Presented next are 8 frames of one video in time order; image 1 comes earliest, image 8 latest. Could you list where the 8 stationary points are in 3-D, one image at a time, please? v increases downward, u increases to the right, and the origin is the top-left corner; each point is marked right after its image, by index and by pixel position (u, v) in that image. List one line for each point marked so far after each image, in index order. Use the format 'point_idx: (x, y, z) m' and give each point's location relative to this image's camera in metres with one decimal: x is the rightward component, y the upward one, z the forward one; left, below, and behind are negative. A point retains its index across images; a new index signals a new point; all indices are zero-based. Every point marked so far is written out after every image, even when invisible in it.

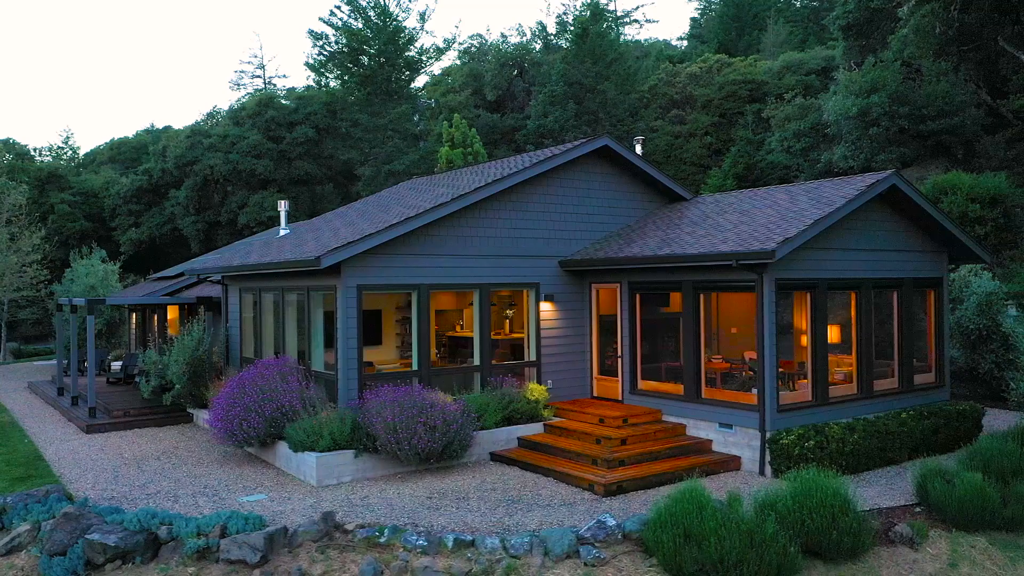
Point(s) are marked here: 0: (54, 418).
0: (-8.5, -2.4, +15.2) m
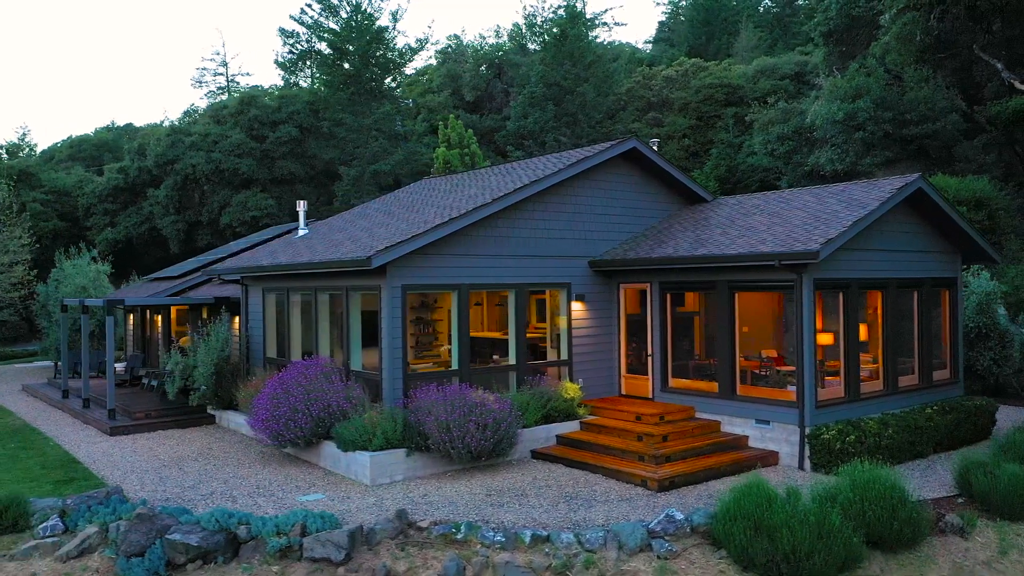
0: (-8.1, -2.4, +14.9) m
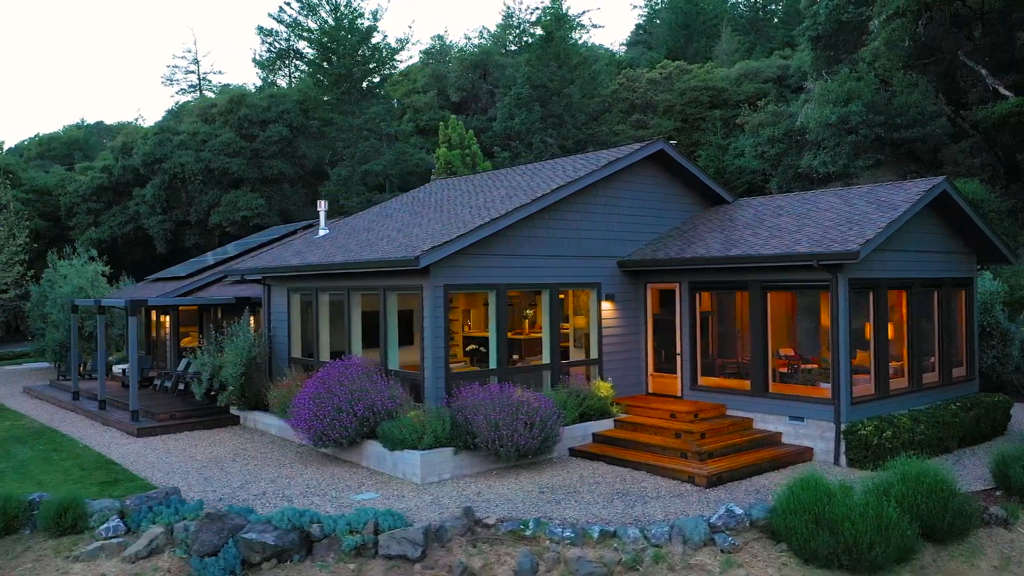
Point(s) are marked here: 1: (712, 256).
0: (-7.7, -2.4, +14.7) m
1: (+2.9, +0.5, +12.0) m
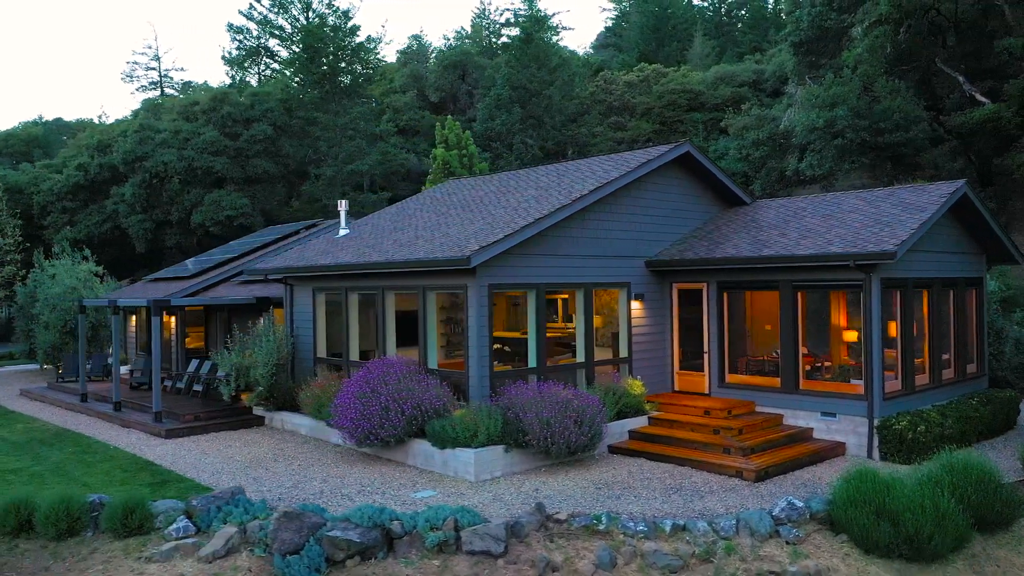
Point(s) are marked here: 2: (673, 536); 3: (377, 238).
0: (-7.3, -2.4, +14.5) m
1: (+3.5, +0.5, +12.3) m
2: (+1.6, -2.5, +8.1) m
3: (-2.3, +0.9, +13.8) m
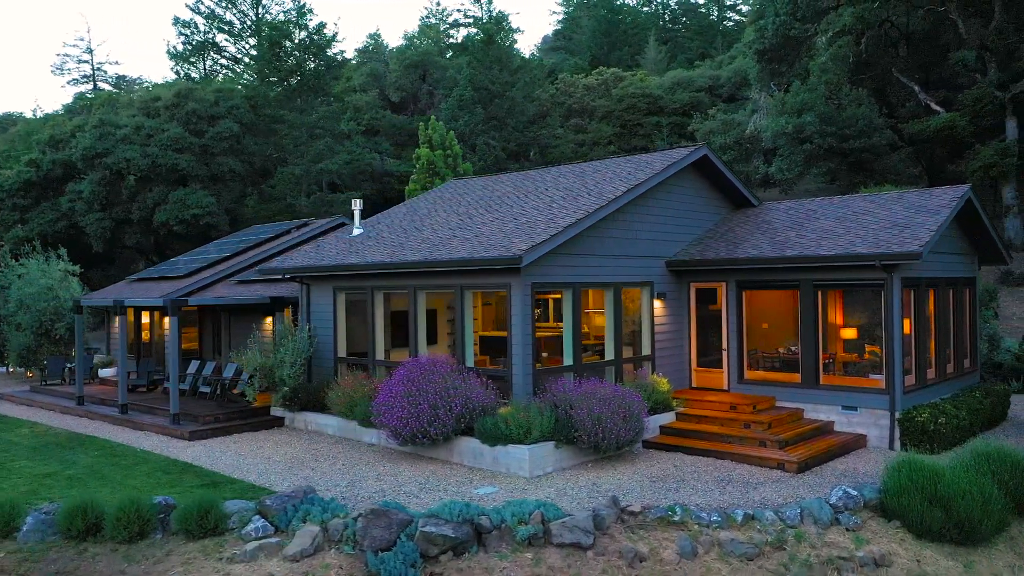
0: (-7.0, -2.4, +14.1) m
1: (+3.9, +0.5, +12.7) m
2: (+2.4, -2.4, +8.4) m
3: (-1.9, +0.9, +13.8) m
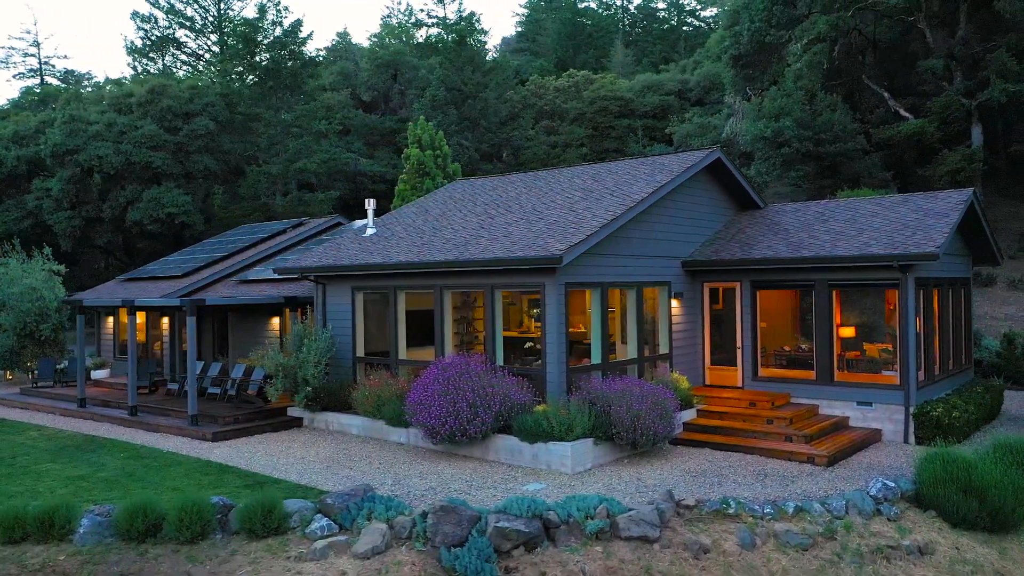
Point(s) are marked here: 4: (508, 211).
0: (-6.7, -2.4, +13.9) m
1: (+4.3, +0.5, +13.1) m
2: (+3.0, -2.4, +8.7) m
3: (-1.6, +0.9, +13.9) m
4: (-0.1, +1.3, +13.8) m
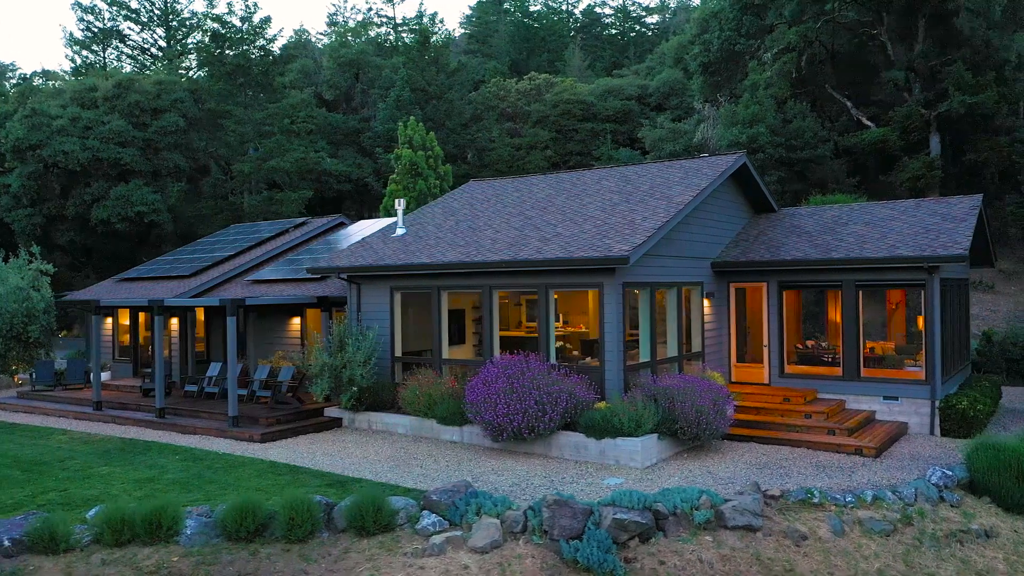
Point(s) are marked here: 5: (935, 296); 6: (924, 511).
0: (-6.0, -2.4, +13.5) m
1: (+5.0, +0.5, +13.6) m
2: (+4.0, -2.4, +9.2) m
3: (-1.0, +0.9, +14.0) m
4: (+0.6, +1.3, +14.0) m
5: (+6.6, -0.1, +12.8) m
6: (+4.6, -2.5, +9.2) m
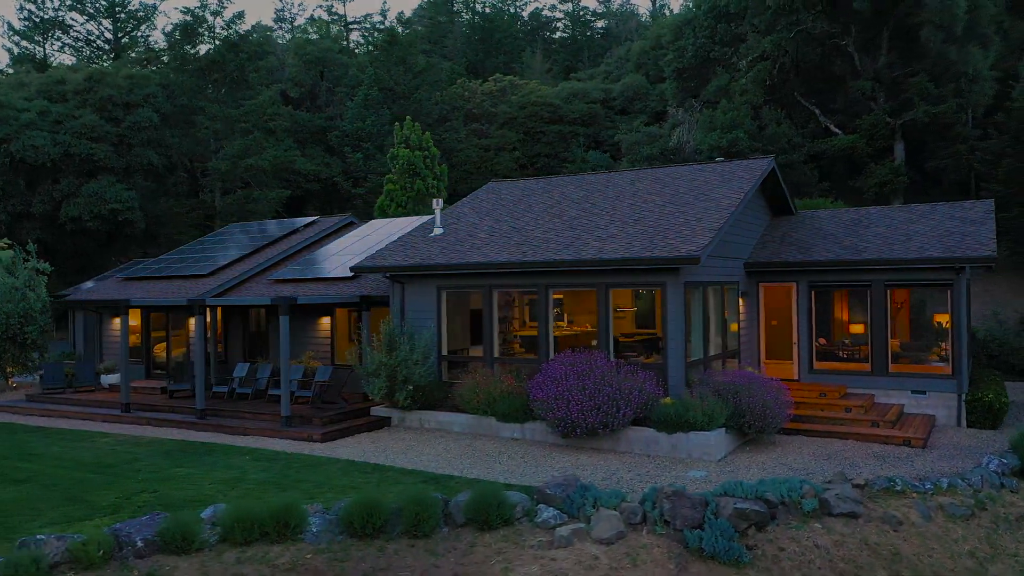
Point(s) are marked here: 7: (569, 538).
0: (-5.2, -2.3, +13.3) m
1: (+5.7, +0.5, +14.2) m
2: (+5.1, -2.4, +9.7) m
3: (-0.2, +0.9, +14.1) m
4: (+1.3, +1.3, +14.3) m
5: (+7.4, -0.1, +13.5) m
6: (+5.7, -2.5, +9.8) m
7: (+0.6, -2.4, +8.0) m
